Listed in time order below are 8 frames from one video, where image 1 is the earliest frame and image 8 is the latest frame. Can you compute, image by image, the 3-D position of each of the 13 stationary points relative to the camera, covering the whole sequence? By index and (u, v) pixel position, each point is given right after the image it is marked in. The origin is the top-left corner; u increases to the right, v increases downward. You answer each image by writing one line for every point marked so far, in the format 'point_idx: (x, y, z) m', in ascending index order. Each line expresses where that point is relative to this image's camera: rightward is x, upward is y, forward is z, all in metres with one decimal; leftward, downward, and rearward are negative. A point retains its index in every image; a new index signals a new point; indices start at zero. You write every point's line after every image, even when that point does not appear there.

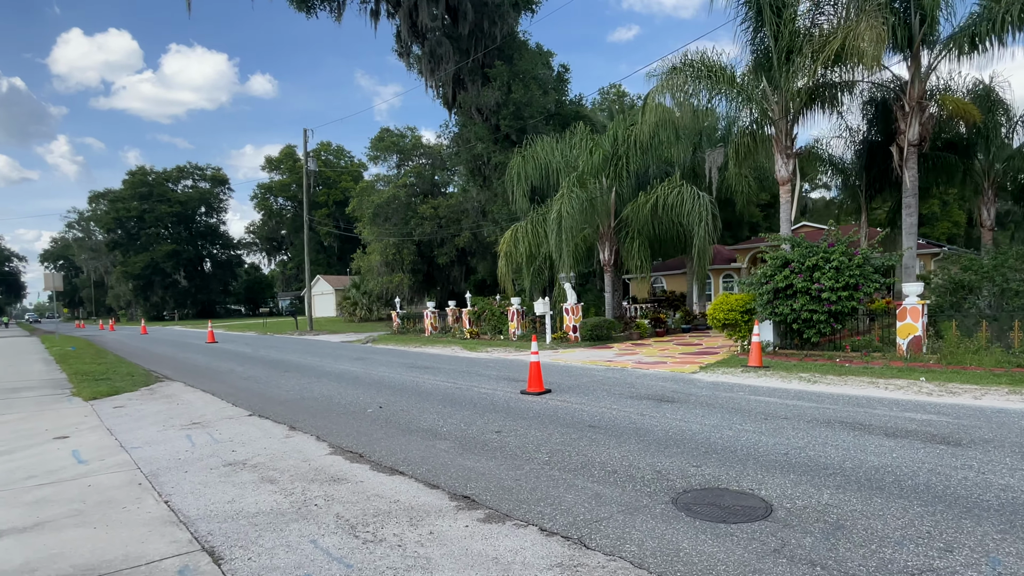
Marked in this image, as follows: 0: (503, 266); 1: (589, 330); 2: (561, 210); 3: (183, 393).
0: (-0.1, +0.7, +17.8) m
1: (+2.3, -1.2, +16.8) m
2: (+1.6, +2.2, +16.0) m
3: (-5.4, -1.7, +9.5) m
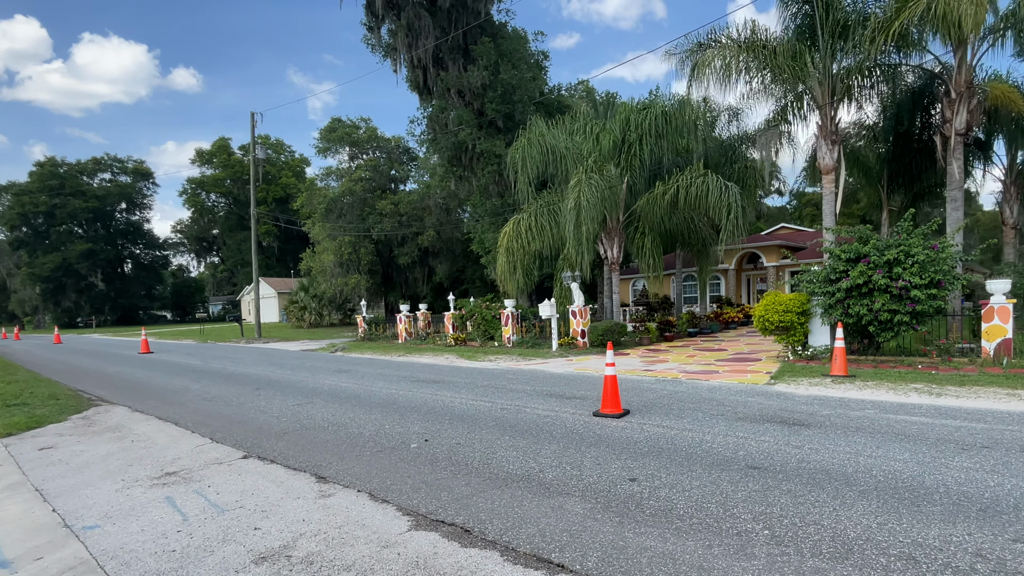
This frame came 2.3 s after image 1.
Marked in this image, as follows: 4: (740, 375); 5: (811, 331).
0: (-0.3, +0.7, +16.0) m
1: (+2.2, -1.2, +15.2) m
2: (+1.6, +2.2, +14.3) m
3: (-4.6, -1.7, +7.2) m
4: (+4.0, -1.5, +10.1) m
5: (+5.9, -0.9, +11.5) m
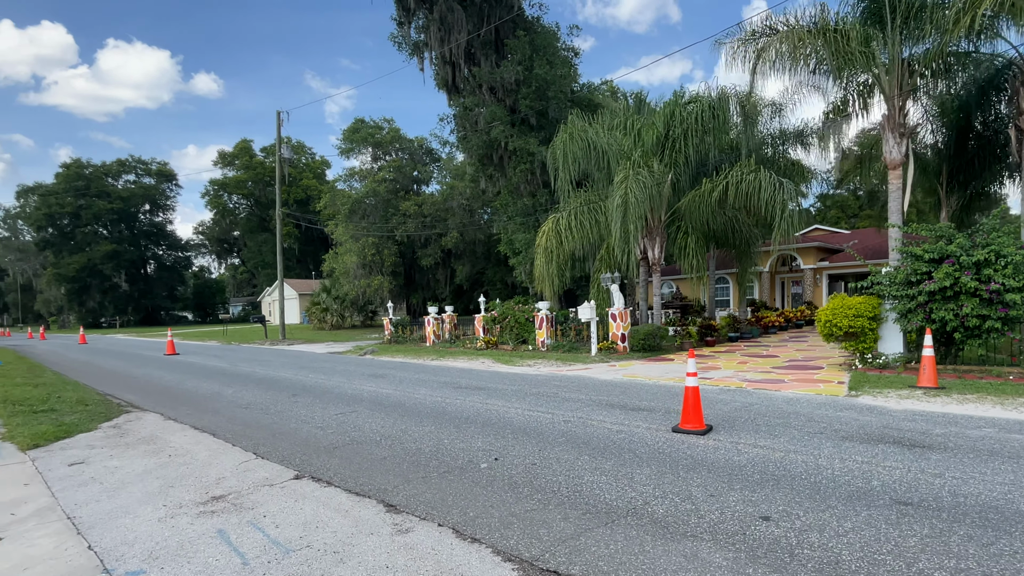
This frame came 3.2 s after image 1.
0: (+0.7, +0.6, +15.3) m
1: (+3.2, -1.3, +14.5) m
2: (+2.6, +2.1, +13.6) m
3: (-3.9, -1.6, +6.6) m
4: (+4.8, -1.6, +9.4) m
5: (+6.8, -0.9, +10.7) m
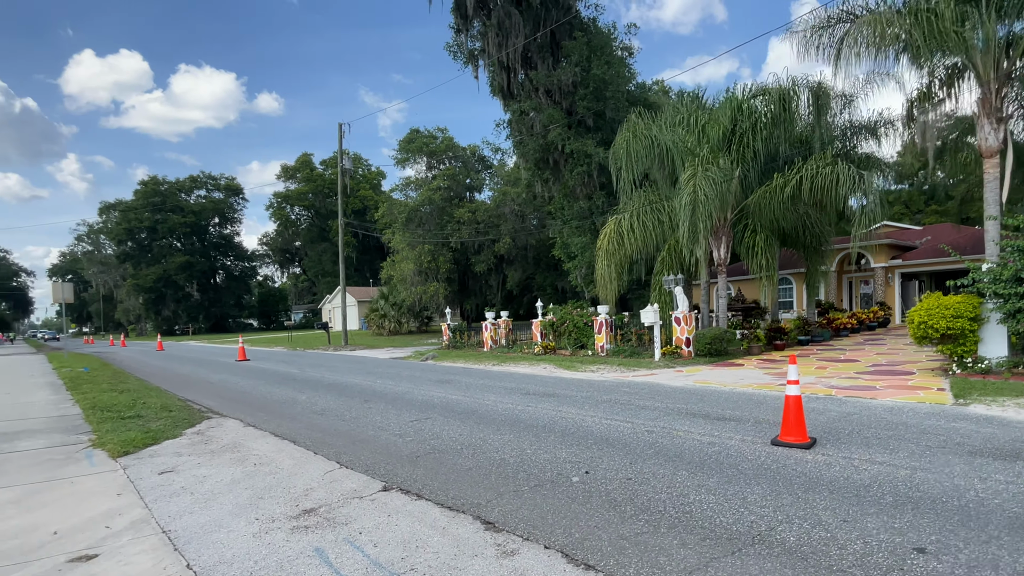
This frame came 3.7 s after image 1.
0: (+2.2, +0.6, +14.9) m
1: (+4.7, -1.3, +13.9) m
2: (+3.9, +2.1, +13.1) m
3: (-3.0, -1.7, +6.6) m
4: (+5.9, -1.6, +8.7) m
5: (+7.9, -0.9, +9.9) m
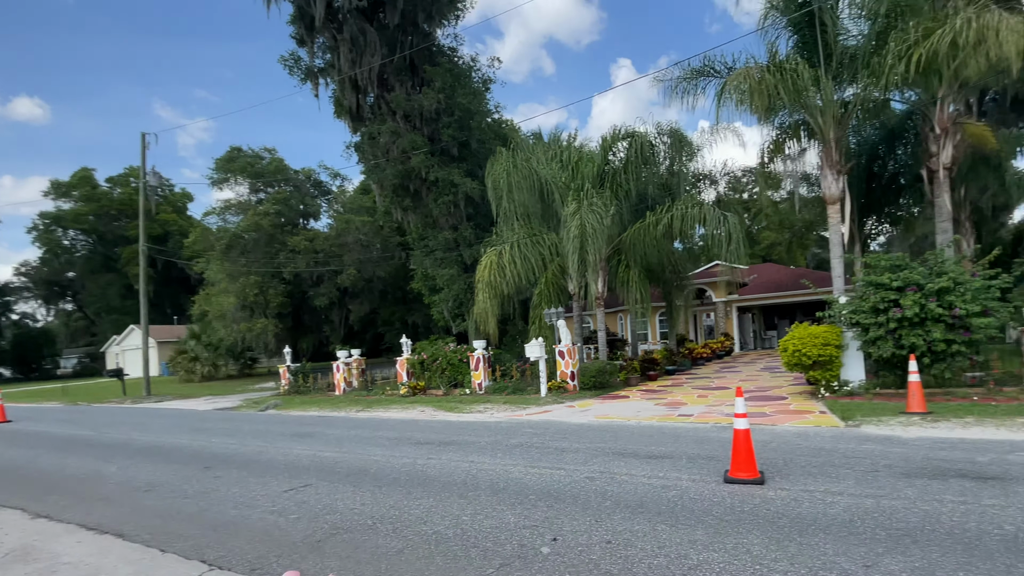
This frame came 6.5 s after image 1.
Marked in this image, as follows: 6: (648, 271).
0: (-0.7, -0.3, +14.3) m
1: (+1.9, -2.1, +13.8) m
2: (+1.4, +1.3, +13.1) m
3: (-3.6, -2.1, +4.8) m
4: (+4.5, -2.0, +9.1) m
5: (+6.1, -1.4, +10.8) m
6: (+3.9, +0.5, +16.5) m
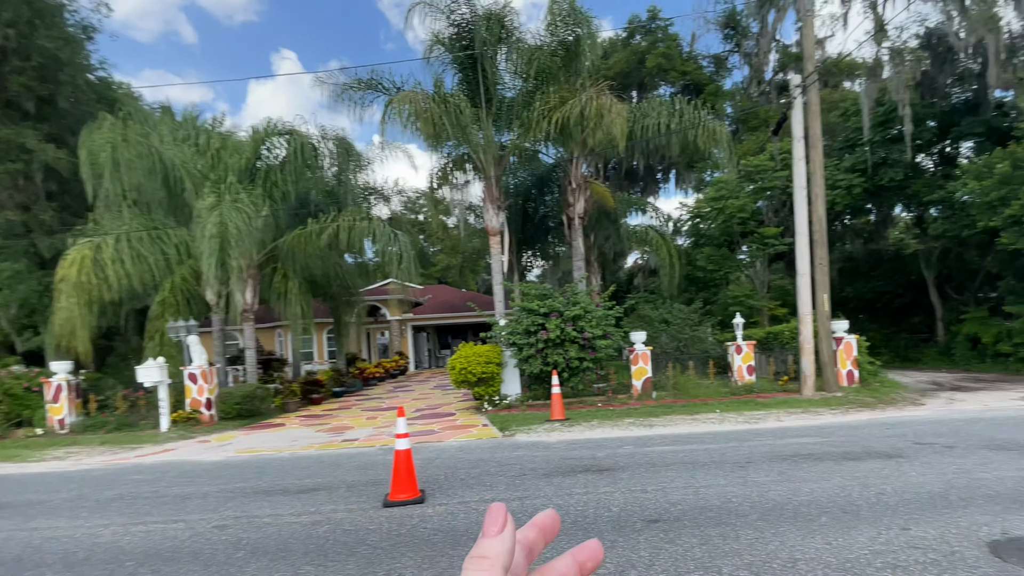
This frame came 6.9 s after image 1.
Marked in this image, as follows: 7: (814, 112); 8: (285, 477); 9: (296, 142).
0: (-7.8, -0.5, +11.7) m
1: (-5.3, -2.4, +12.6) m
2: (-5.4, +1.0, +11.8) m
3: (-5.7, -2.0, +2.0) m
4: (-0.8, -2.4, +9.7) m
5: (-0.2, -1.9, +12.0) m
6: (-4.8, 0.0, +16.0) m
7: (+6.2, +3.7, +12.2) m
8: (-2.6, -2.2, +7.0) m
9: (-4.4, +3.1, +13.6) m
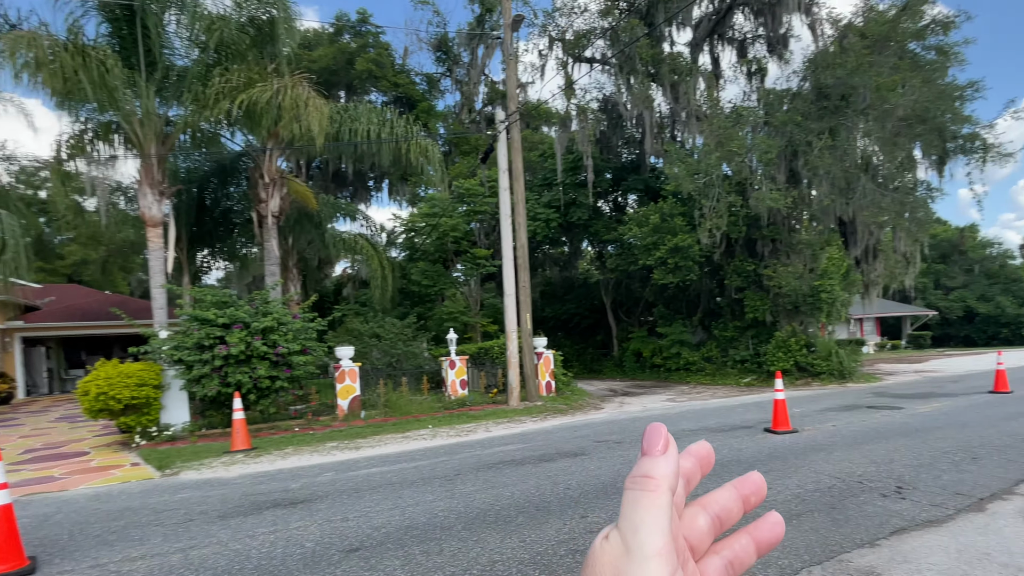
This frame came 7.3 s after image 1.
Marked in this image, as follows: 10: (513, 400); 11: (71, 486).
0: (-12.4, -0.4, +6.8) m
1: (-10.5, -2.4, +8.6) m
2: (-10.2, +1.0, +8.0) m
3: (-6.2, -1.7, -1.0) m
4: (-5.2, -2.5, +8.0) m
5: (-5.6, -2.1, +10.4) m
6: (-11.5, 0.0, +11.9) m
7: (+0.1, +3.2, +13.5) m
8: (-5.6, -2.2, +4.8) m
9: (-10.0, +3.1, +10.1) m
10: (0.0, -2.6, +13.8) m
11: (-5.3, -2.4, +7.2) m
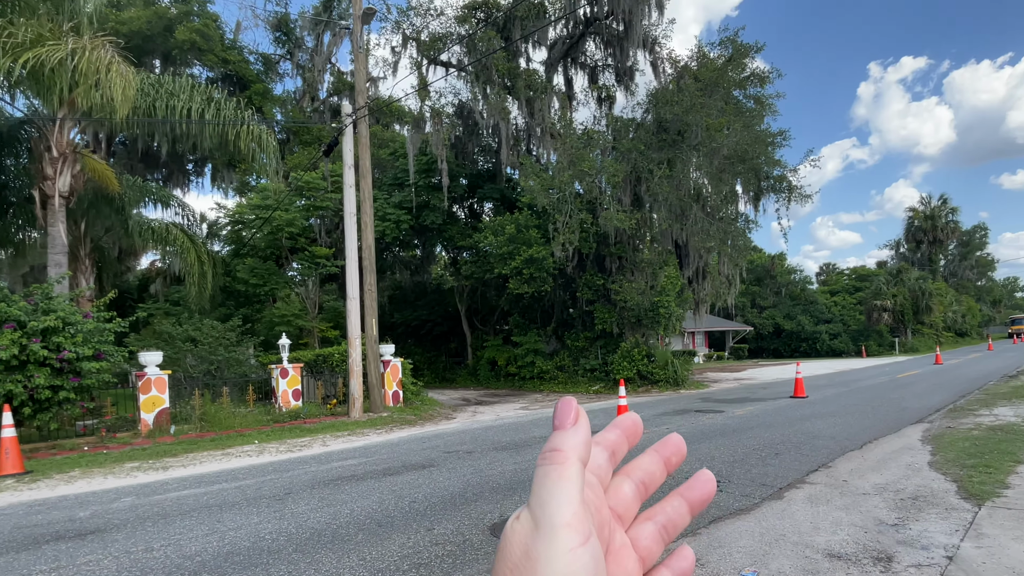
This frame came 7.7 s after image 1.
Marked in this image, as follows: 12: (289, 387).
0: (-13.7, -0.1, +3.5) m
1: (-12.4, -2.2, +5.6) m
2: (-11.9, +1.2, +5.2) m
3: (-5.9, -1.5, -2.7) m
4: (-7.1, -2.4, +6.3) m
5: (-8.1, -2.0, +8.5) m
6: (-14.2, +0.2, +8.7) m
7: (-3.1, +3.1, +13.1) m
8: (-6.8, -2.0, +3.2) m
9: (-12.2, +3.3, +7.4) m
10: (-3.5, -2.8, +13.2) m
11: (-7.0, -2.3, +5.6) m
12: (-4.9, -2.2, +13.3) m
